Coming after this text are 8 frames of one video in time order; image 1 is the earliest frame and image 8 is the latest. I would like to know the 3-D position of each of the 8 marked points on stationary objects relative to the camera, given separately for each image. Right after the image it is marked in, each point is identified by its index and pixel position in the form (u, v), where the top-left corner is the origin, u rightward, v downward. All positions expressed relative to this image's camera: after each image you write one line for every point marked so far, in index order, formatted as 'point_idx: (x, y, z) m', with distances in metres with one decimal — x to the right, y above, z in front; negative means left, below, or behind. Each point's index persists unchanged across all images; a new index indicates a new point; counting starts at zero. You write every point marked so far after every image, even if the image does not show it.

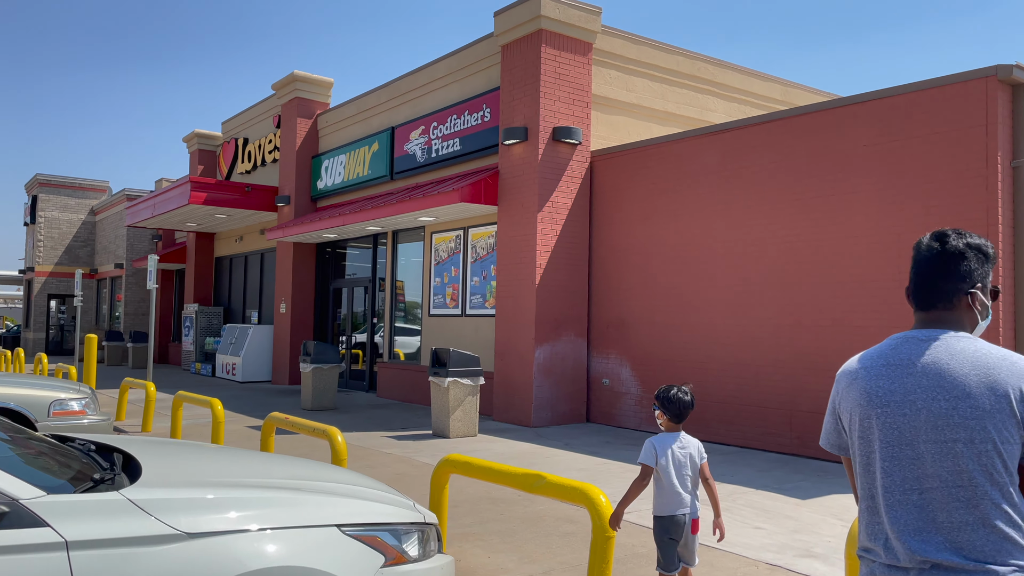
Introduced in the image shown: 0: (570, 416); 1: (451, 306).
0: (+0.9, -1.9, +11.6) m
1: (-1.1, -0.3, +13.8) m
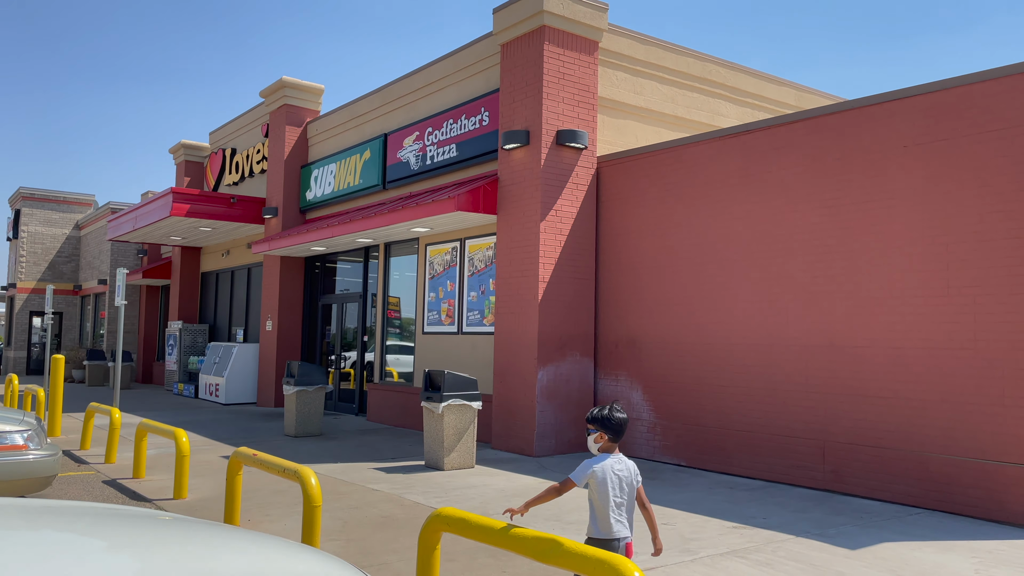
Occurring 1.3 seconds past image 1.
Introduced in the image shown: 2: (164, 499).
0: (+0.9, -2.1, +10.7) m
1: (-1.1, -0.6, +12.8) m
2: (-3.3, -2.0, +7.4) m
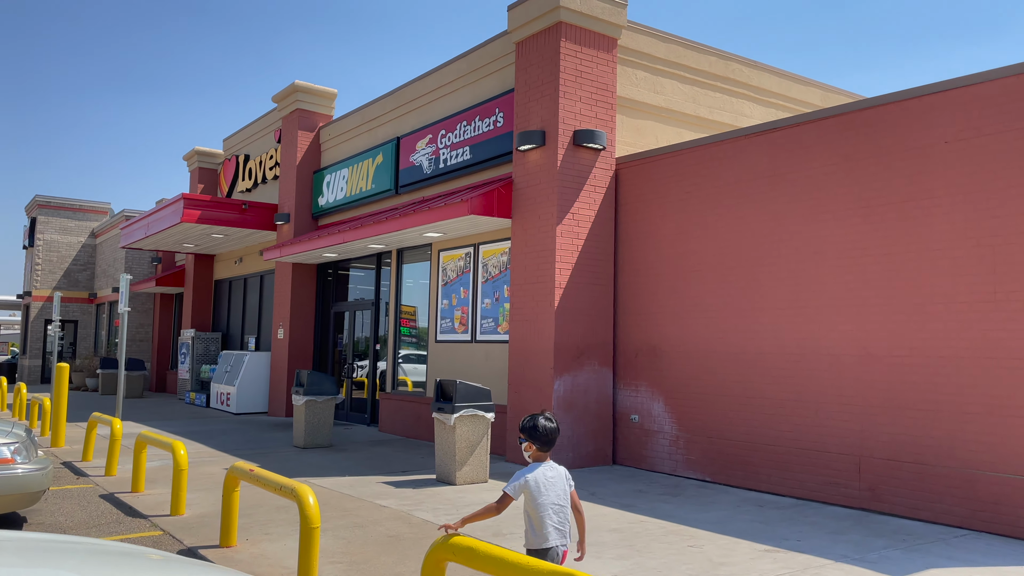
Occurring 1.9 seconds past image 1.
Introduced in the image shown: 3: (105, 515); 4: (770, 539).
0: (+1.1, -2.2, +10.2) m
1: (-0.8, -0.7, +12.4) m
2: (-3.2, -2.0, +7.0) m
3: (-3.7, -2.0, +7.0) m
4: (+2.2, -2.1, +6.6) m
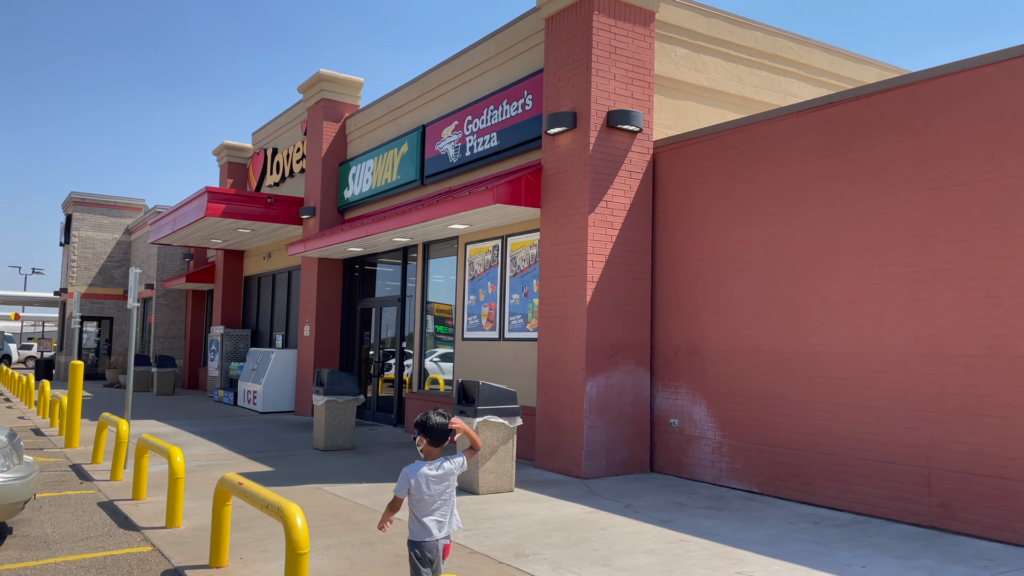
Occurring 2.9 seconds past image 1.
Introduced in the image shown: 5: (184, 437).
0: (+1.4, -2.1, +9.4) m
1: (-0.4, -0.6, +11.7) m
2: (-3.0, -2.0, +6.5) m
3: (-3.5, -2.0, +6.5) m
4: (+2.3, -2.0, +5.8) m
5: (-5.2, -2.4, +12.6) m
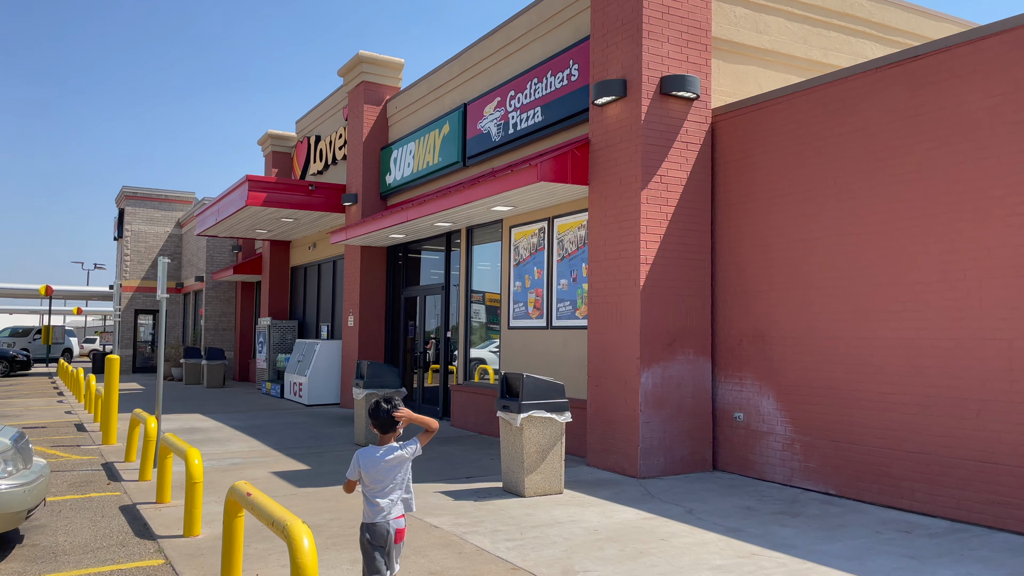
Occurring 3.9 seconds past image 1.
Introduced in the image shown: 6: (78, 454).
0: (+2.0, -1.9, +8.7) m
1: (+0.3, -0.4, +11.0) m
2: (-2.6, -1.9, +6.0) m
3: (-3.1, -1.9, +6.0) m
4: (+2.6, -1.9, +5.0) m
5: (-4.5, -2.2, +12.2) m
6: (-5.6, -2.1, +10.1) m
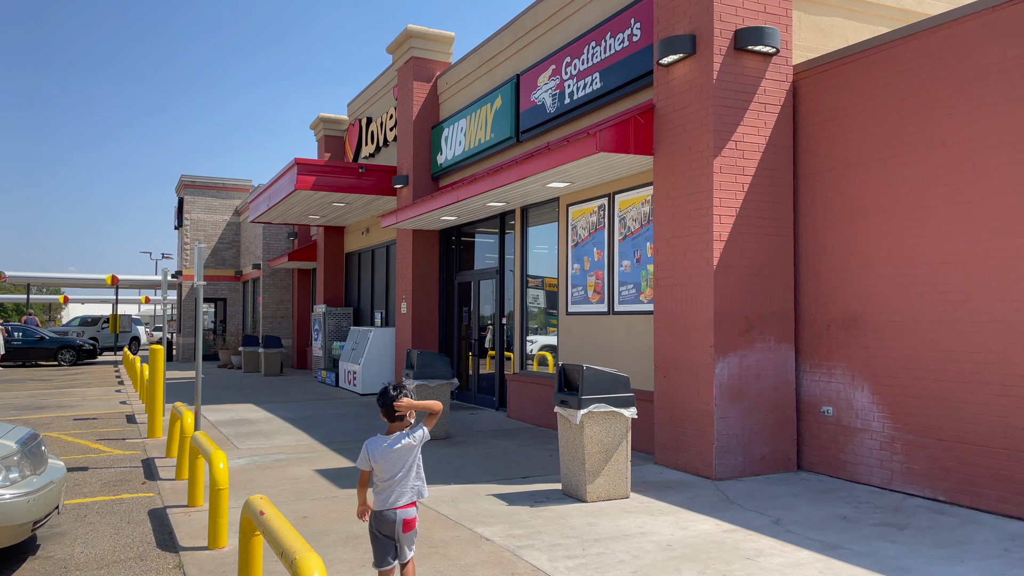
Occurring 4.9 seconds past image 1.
0: (+2.6, -1.7, +7.7) m
1: (+1.1, -0.2, +10.2) m
2: (-2.2, -1.8, +5.4) m
3: (-2.7, -1.8, +5.5) m
4: (+3.0, -1.7, +4.0) m
5: (-3.6, -2.0, +11.8) m
6: (-4.8, -2.0, +9.7) m
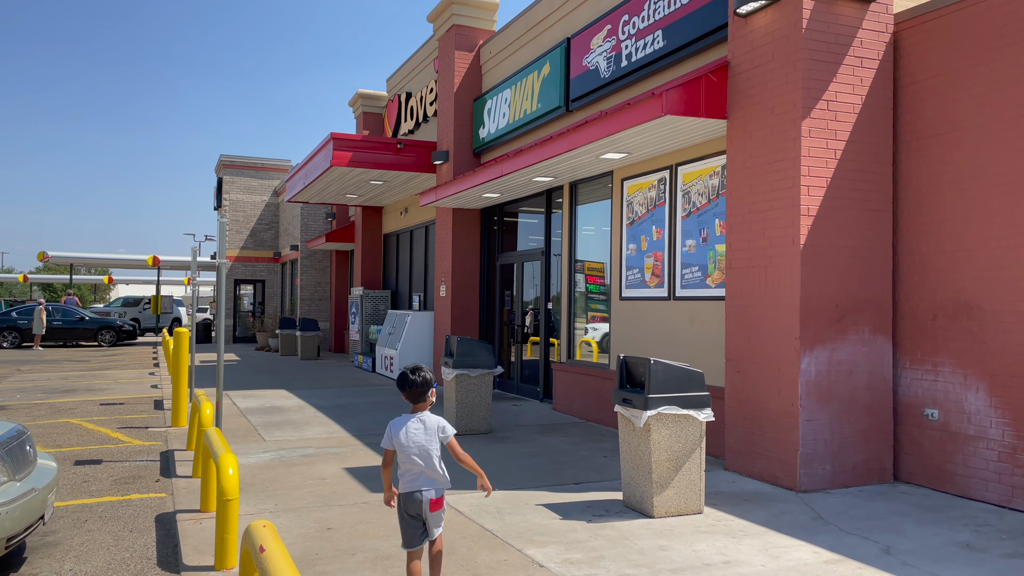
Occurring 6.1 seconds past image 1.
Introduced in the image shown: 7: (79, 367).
0: (+3.0, -1.6, +6.7) m
1: (+1.7, 0.0, +9.2) m
2: (-1.8, -1.7, +4.7) m
3: (-2.3, -1.7, +4.8) m
4: (+3.2, -1.7, +3.0) m
5: (-2.9, -1.8, +11.1) m
6: (-4.3, -1.7, +9.1) m
7: (-10.4, -1.9, +18.9) m
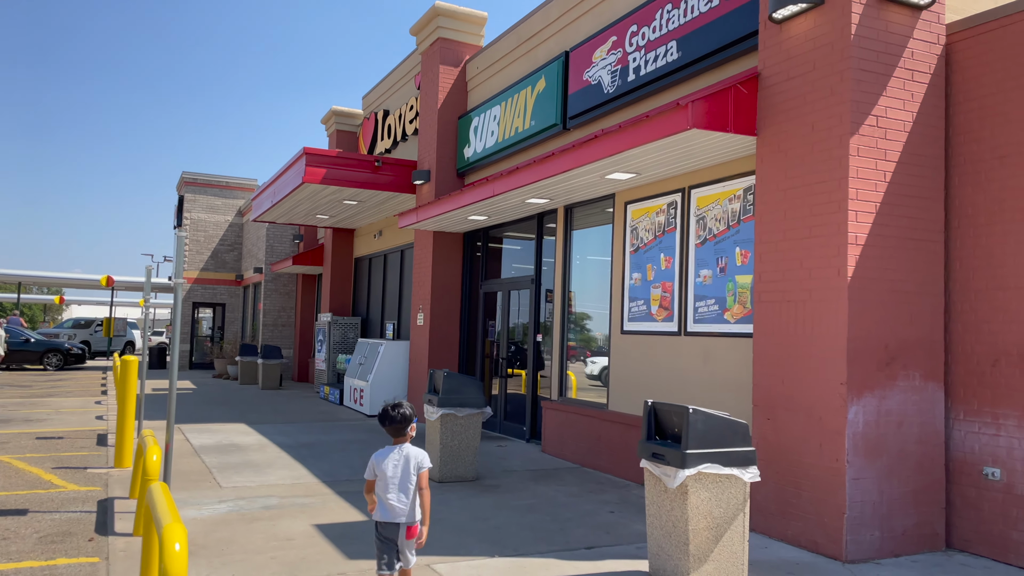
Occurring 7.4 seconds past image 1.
0: (+3.0, -1.9, +5.9) m
1: (+1.6, -0.3, +8.4) m
2: (-1.7, -1.8, +3.6) m
3: (-2.2, -1.8, +3.7) m
4: (+3.4, -1.8, +2.2) m
5: (-3.1, -2.1, +10.0) m
6: (-4.4, -2.0, +7.9) m
7: (-10.9, -2.3, +17.4) m
